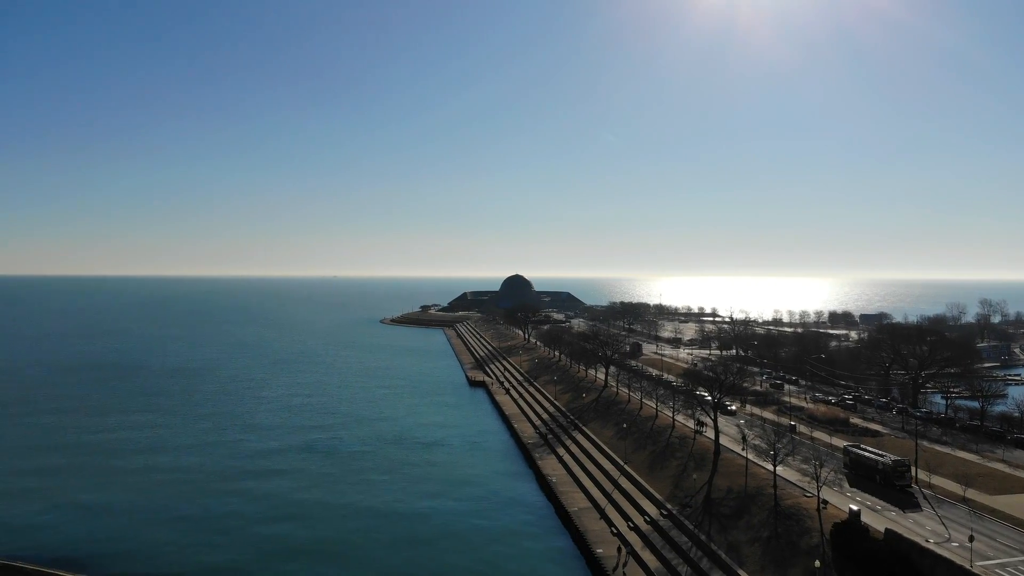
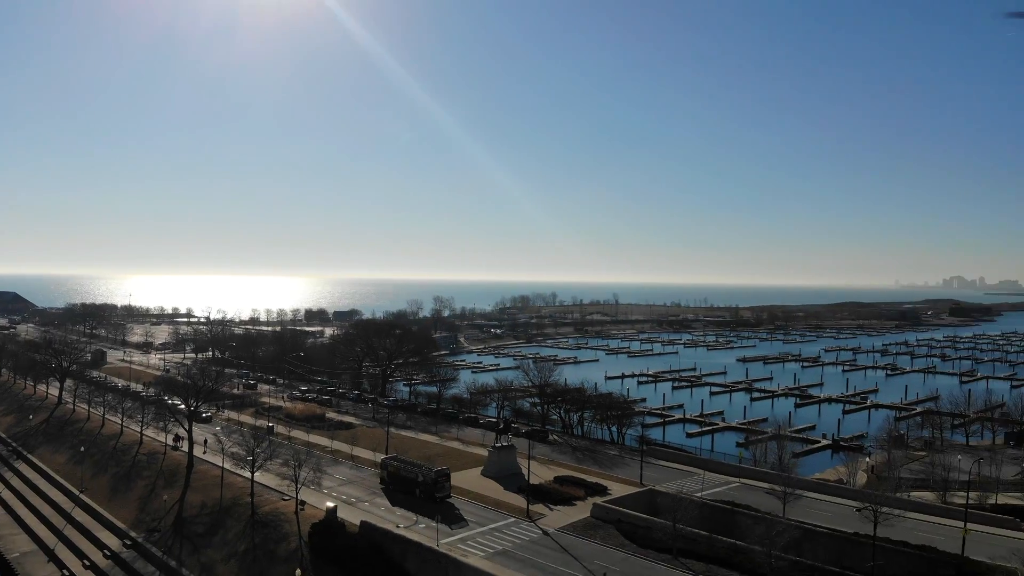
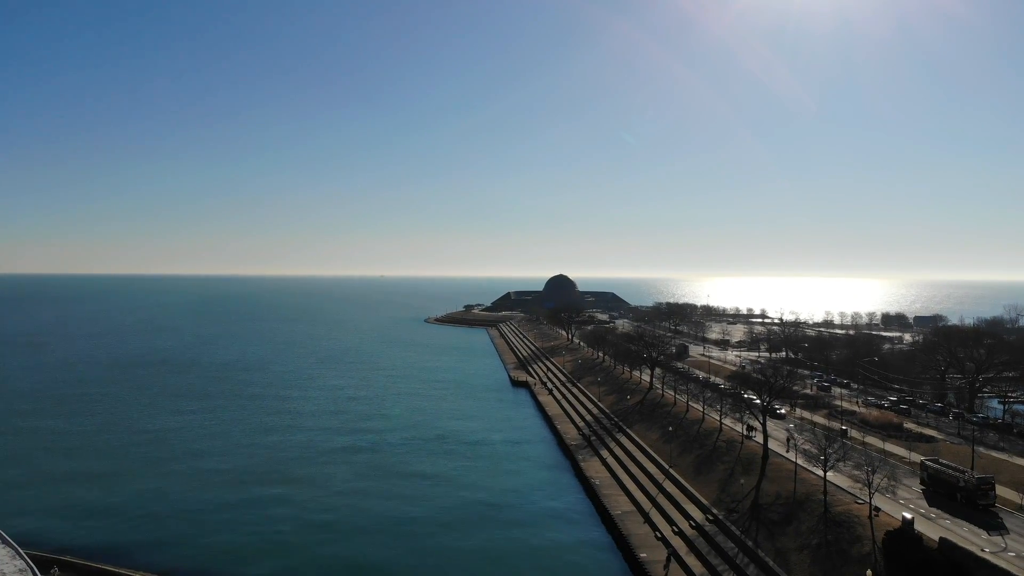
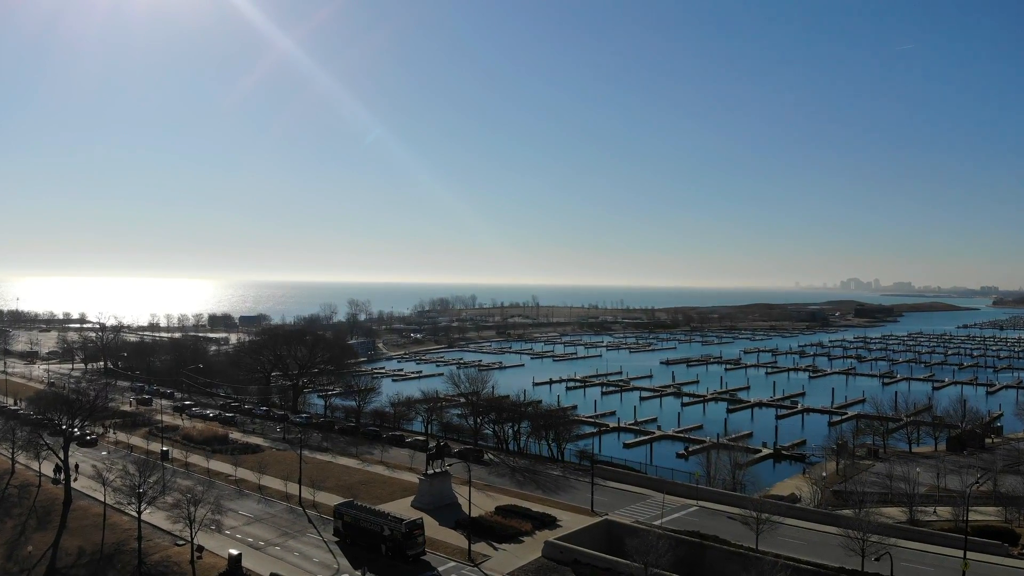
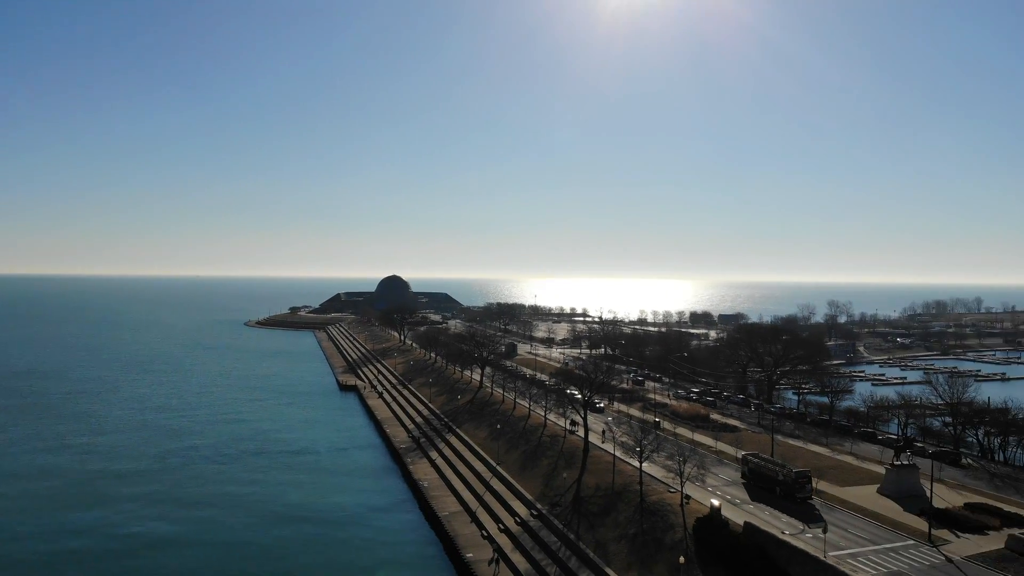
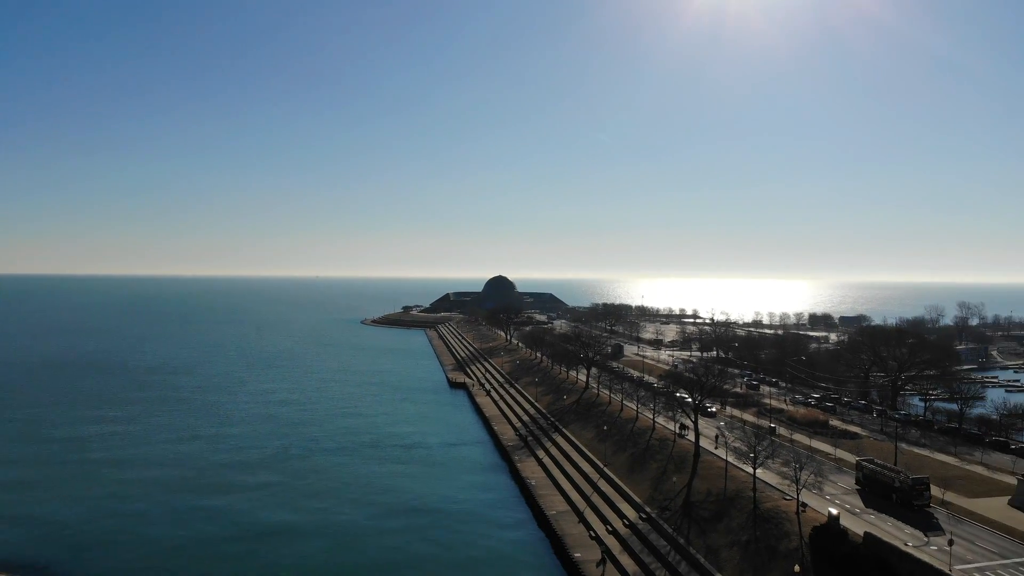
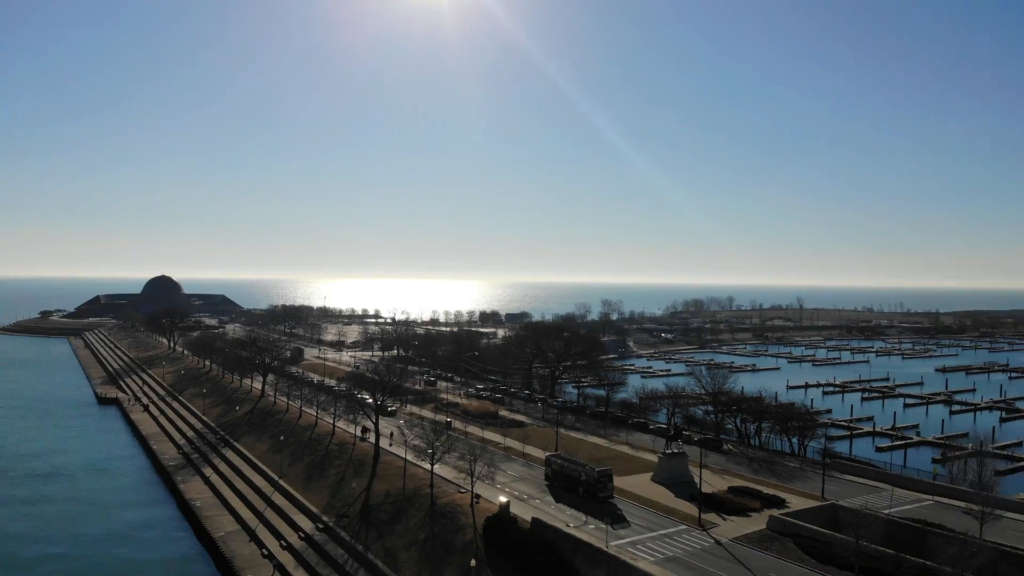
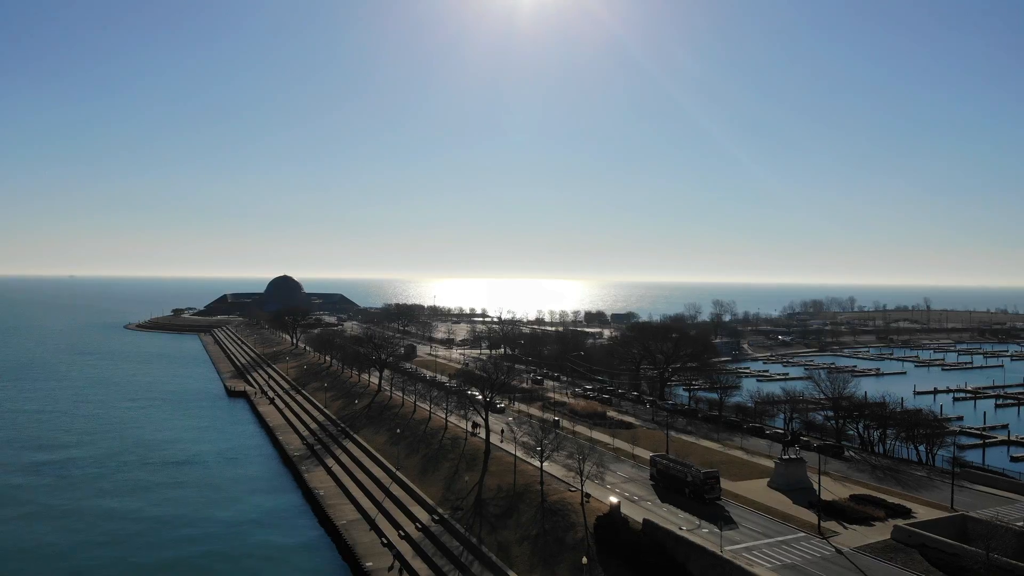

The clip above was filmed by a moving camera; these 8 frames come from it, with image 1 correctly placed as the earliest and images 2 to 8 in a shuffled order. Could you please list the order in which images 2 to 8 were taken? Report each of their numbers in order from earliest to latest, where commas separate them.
3, 6, 5, 8, 7, 2, 4
